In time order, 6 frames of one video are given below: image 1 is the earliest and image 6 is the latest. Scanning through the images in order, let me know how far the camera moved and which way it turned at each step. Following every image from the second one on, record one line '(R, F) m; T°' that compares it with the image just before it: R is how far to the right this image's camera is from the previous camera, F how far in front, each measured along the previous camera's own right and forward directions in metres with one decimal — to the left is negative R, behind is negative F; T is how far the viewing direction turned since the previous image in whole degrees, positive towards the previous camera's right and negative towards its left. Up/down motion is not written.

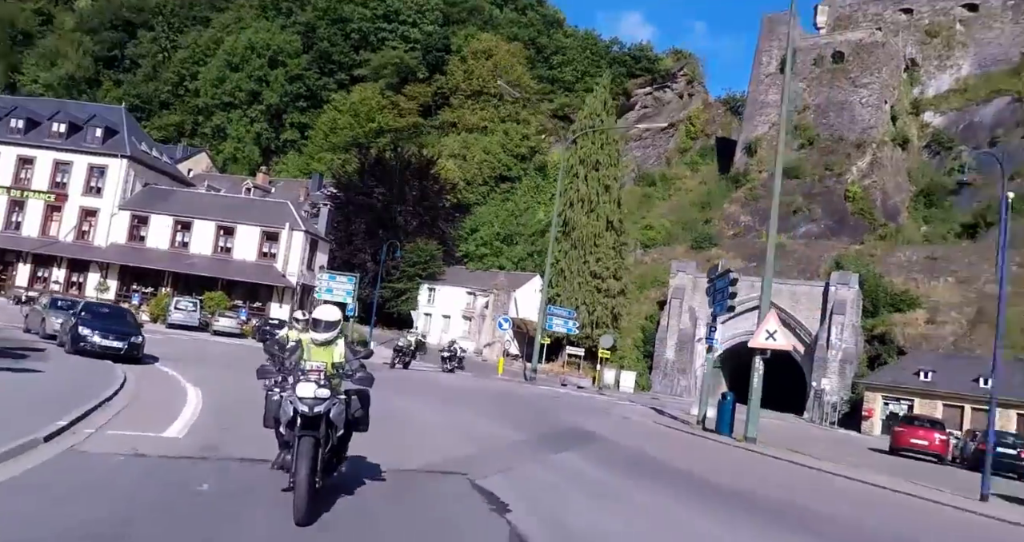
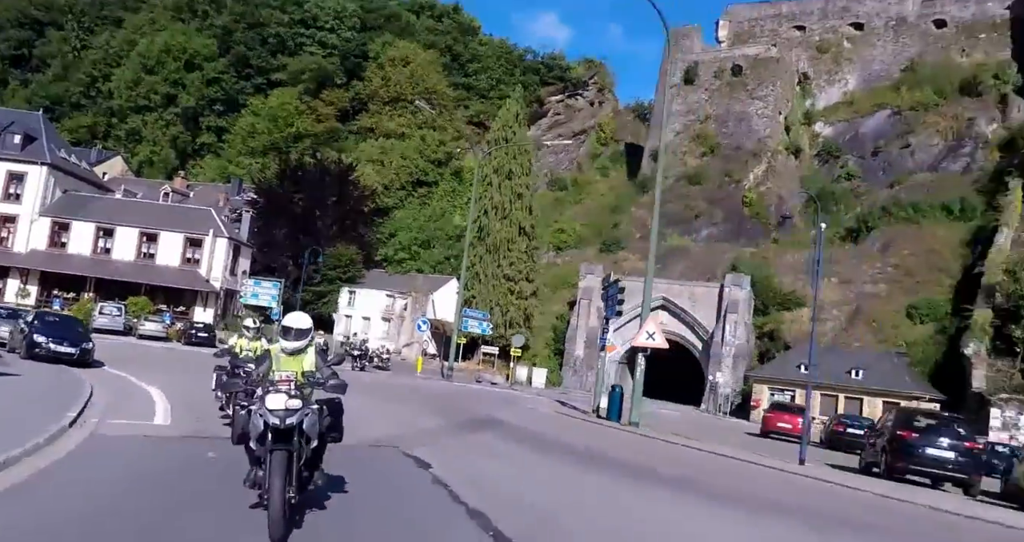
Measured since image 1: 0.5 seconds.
(+0.1, -2.1) m; +6°
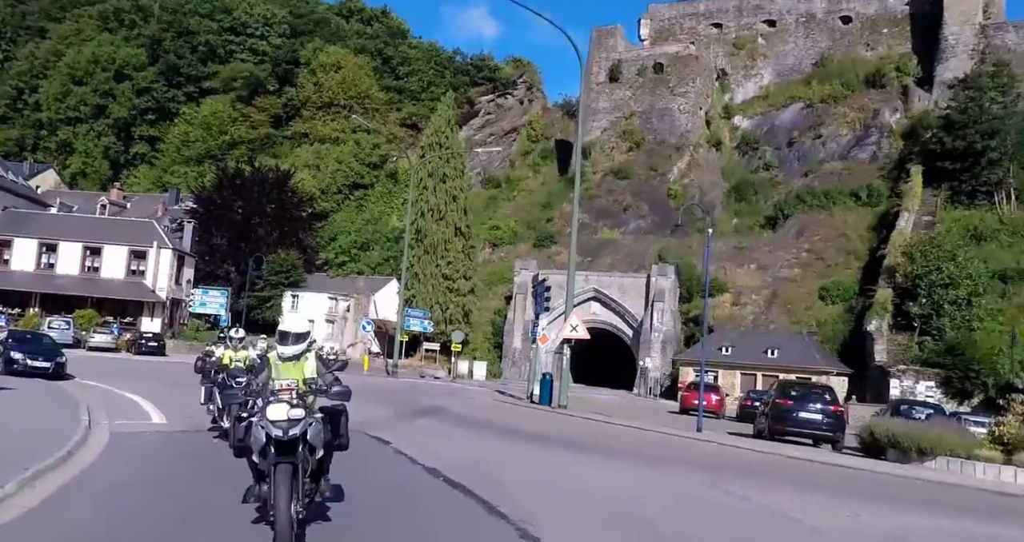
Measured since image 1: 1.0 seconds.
(+0.1, -2.0) m; +4°
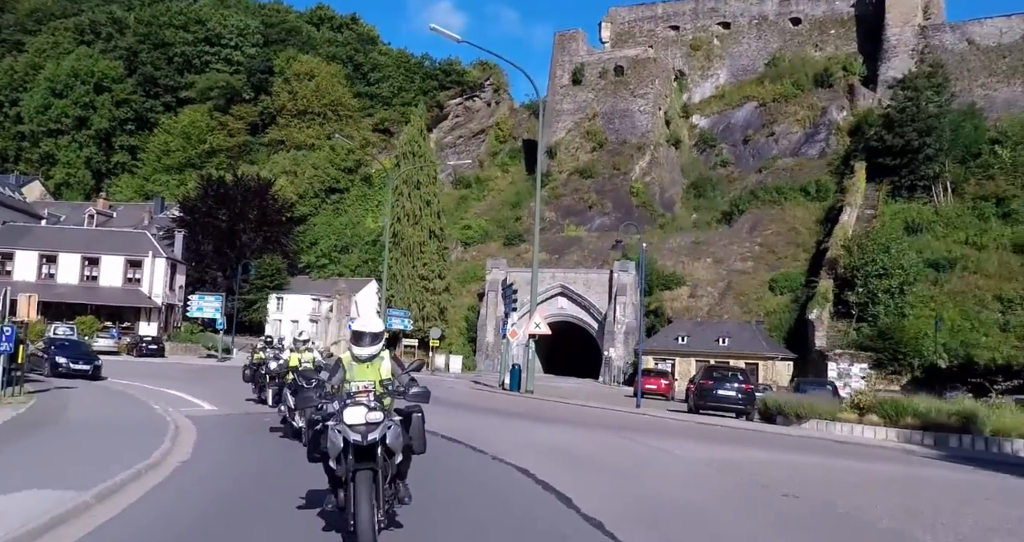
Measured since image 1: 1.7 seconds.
(0.0, -3.2) m; +2°
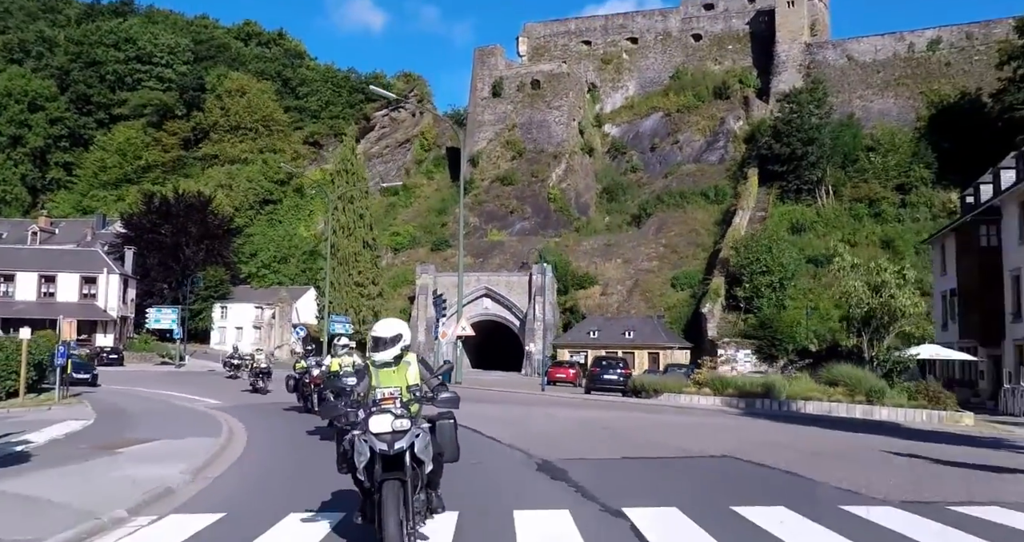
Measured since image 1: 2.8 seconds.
(-0.1, -4.9) m; +5°
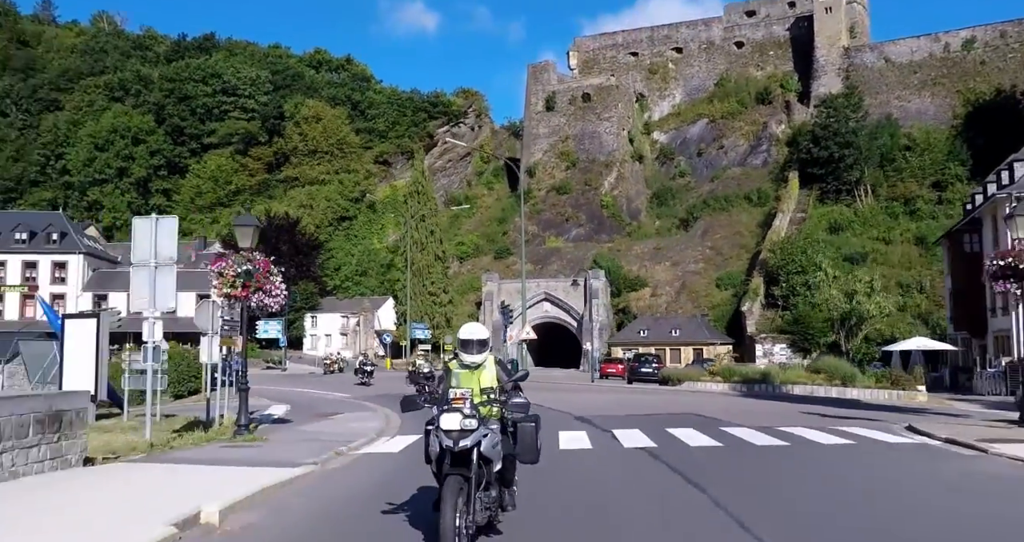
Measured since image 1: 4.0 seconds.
(+0.2, -5.9) m; -4°
